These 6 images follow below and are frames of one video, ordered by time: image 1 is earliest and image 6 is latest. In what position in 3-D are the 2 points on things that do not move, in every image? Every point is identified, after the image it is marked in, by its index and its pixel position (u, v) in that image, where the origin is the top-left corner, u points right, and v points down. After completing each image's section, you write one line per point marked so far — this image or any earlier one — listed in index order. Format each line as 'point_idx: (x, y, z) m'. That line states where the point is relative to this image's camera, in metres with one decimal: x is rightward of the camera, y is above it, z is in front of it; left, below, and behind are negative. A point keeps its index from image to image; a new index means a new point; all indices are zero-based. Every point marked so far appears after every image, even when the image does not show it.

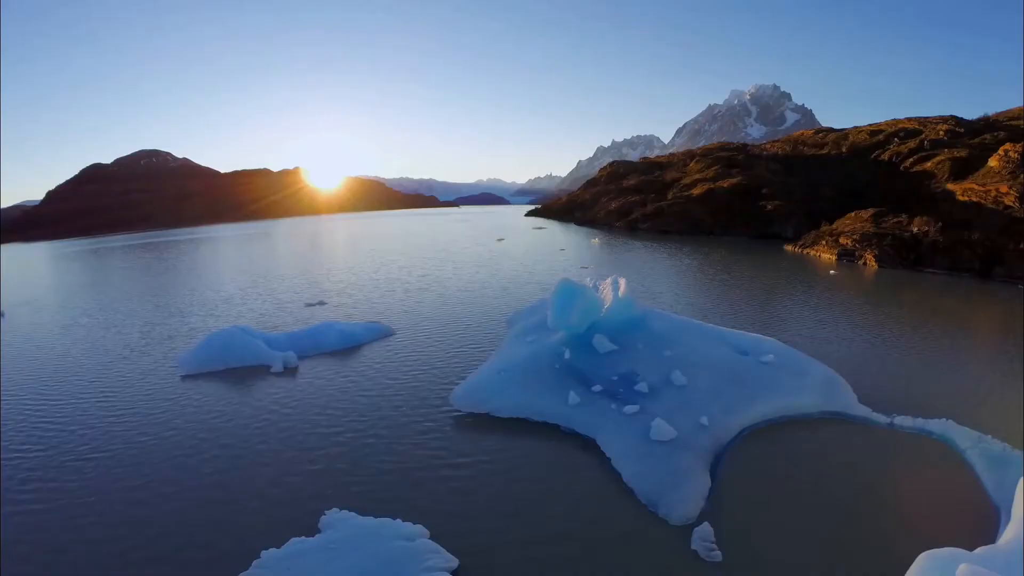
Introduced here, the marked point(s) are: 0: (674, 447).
0: (+3.4, -3.4, +12.2) m
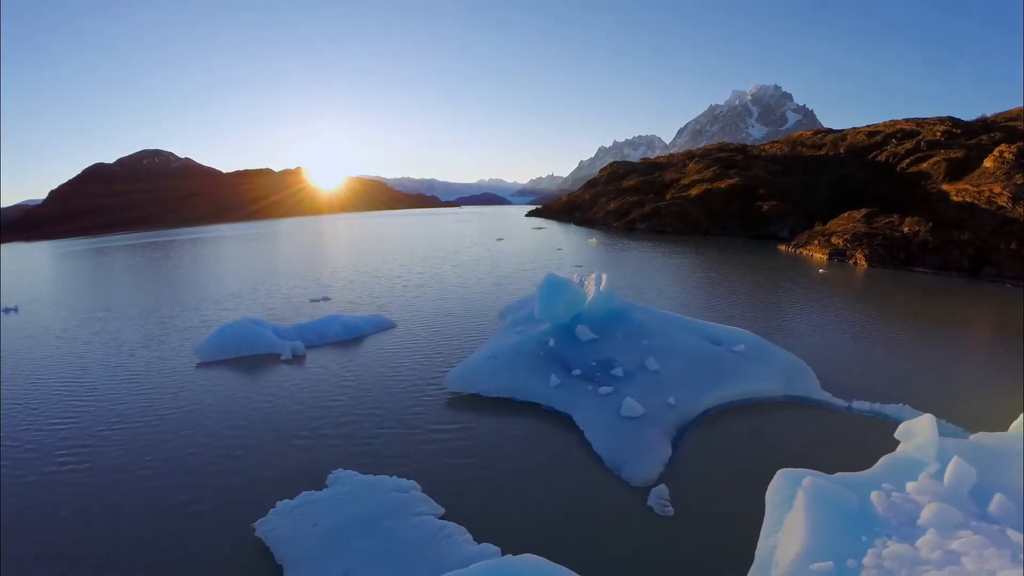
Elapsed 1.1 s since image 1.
0: (+3.1, -3.2, +13.5) m
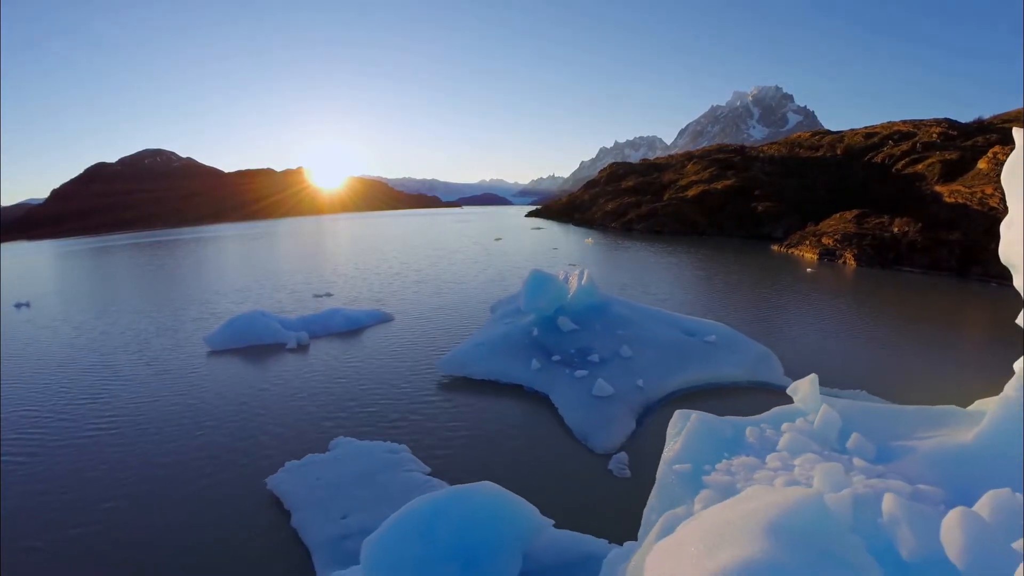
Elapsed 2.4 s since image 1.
0: (+2.7, -3.0, +14.8) m
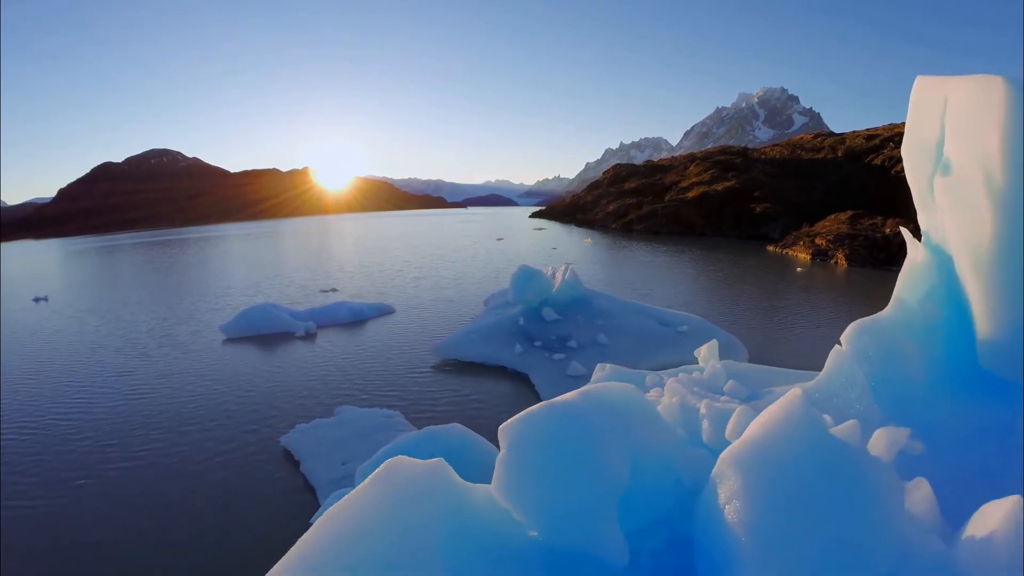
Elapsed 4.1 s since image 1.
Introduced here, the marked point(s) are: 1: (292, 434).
0: (+2.2, -2.8, +16.5) m
1: (-5.8, -3.9, +14.7) m
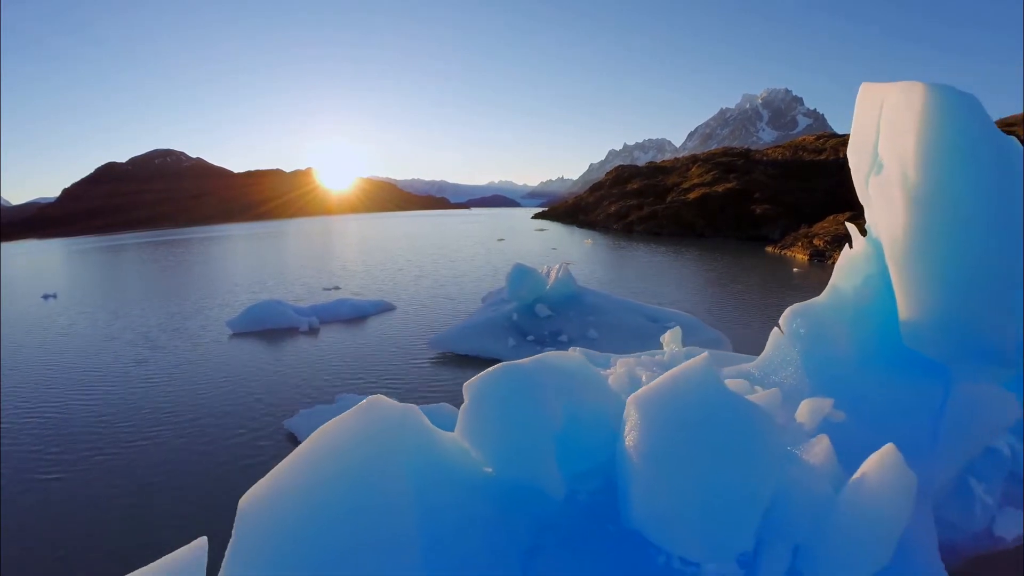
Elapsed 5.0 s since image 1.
0: (+2.0, -2.7, +17.3) m
1: (-6.0, -3.8, +15.5) m
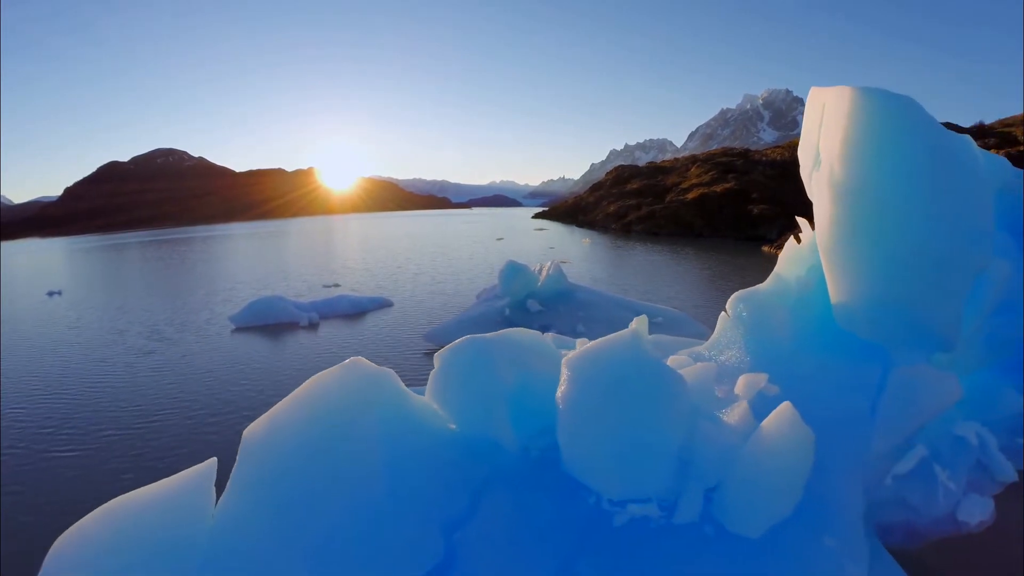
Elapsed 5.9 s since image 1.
0: (+1.7, -2.6, +18.1) m
1: (-6.3, -3.6, +16.3) m
